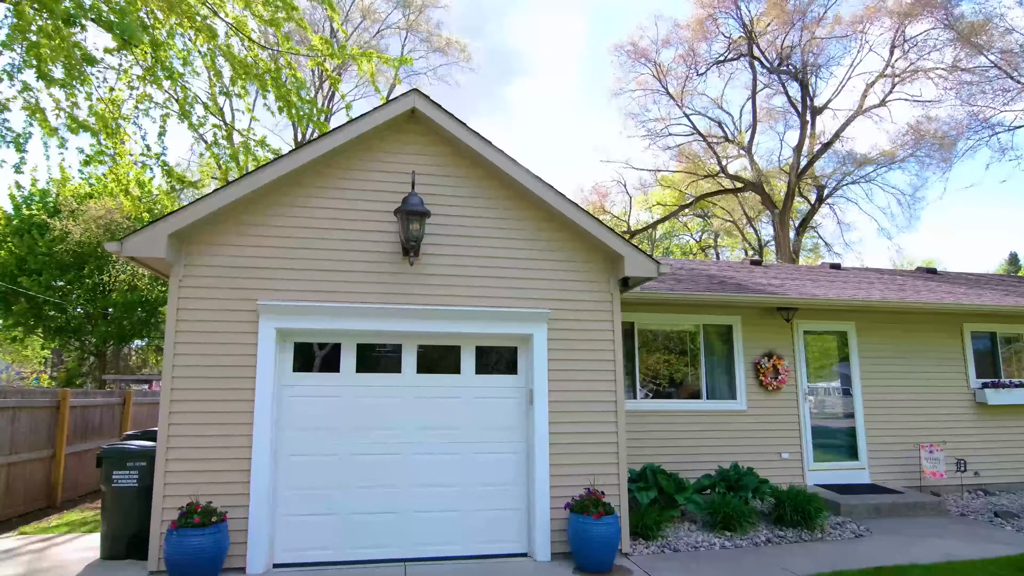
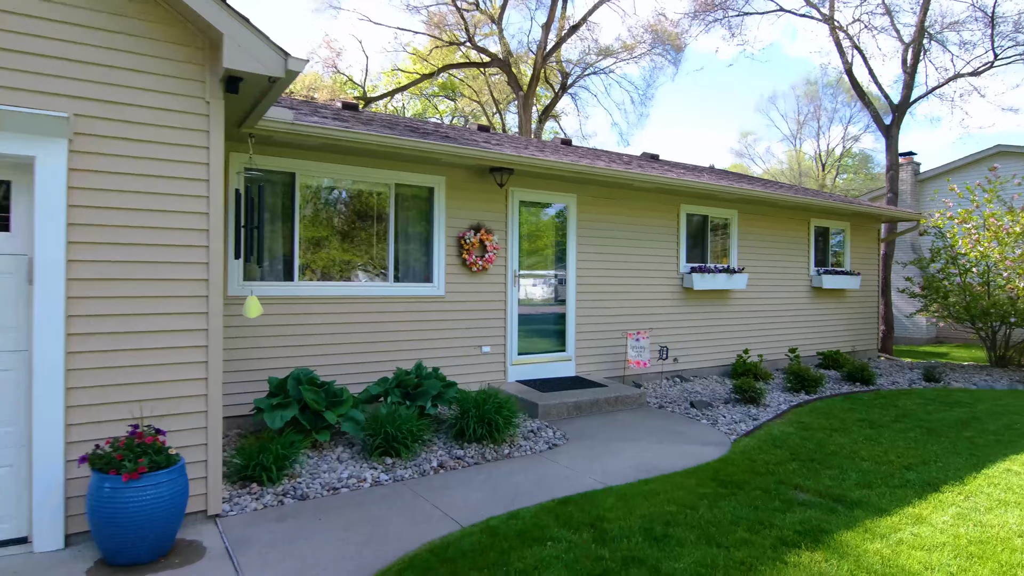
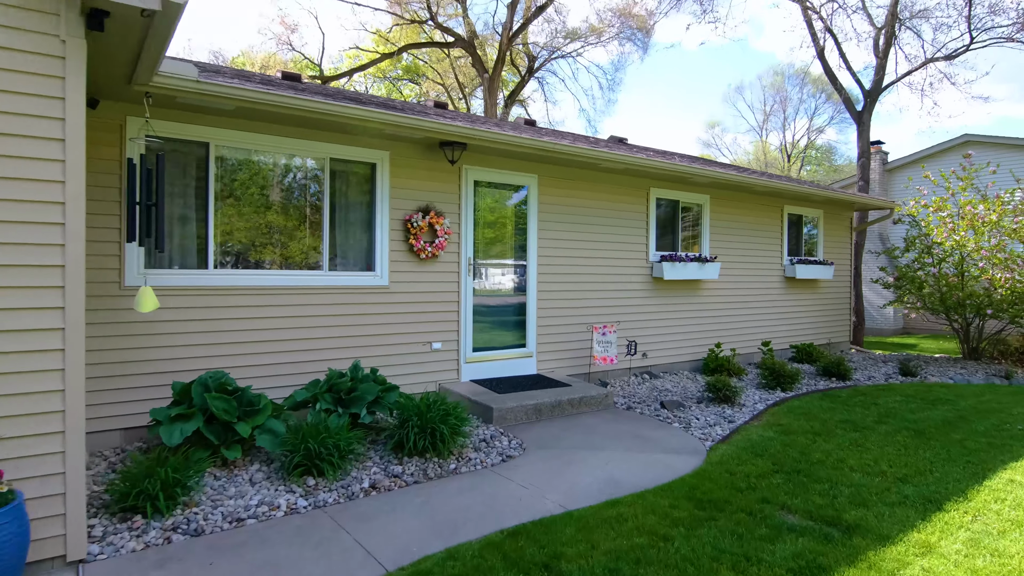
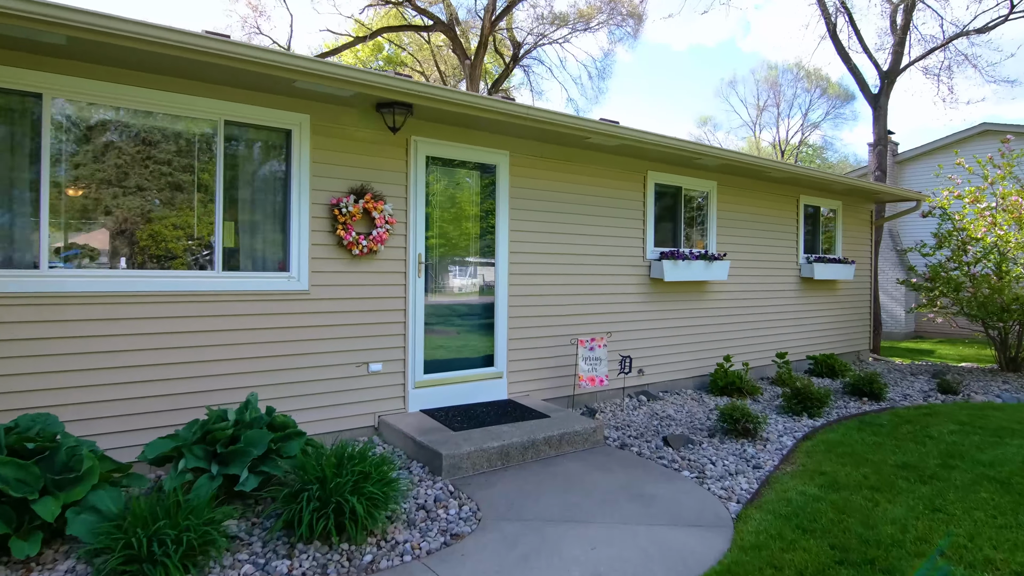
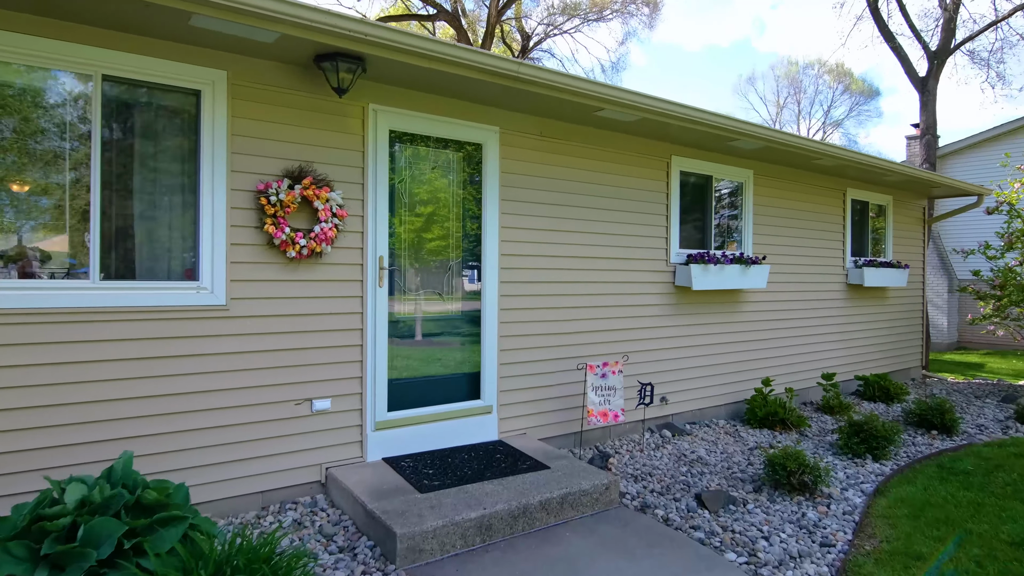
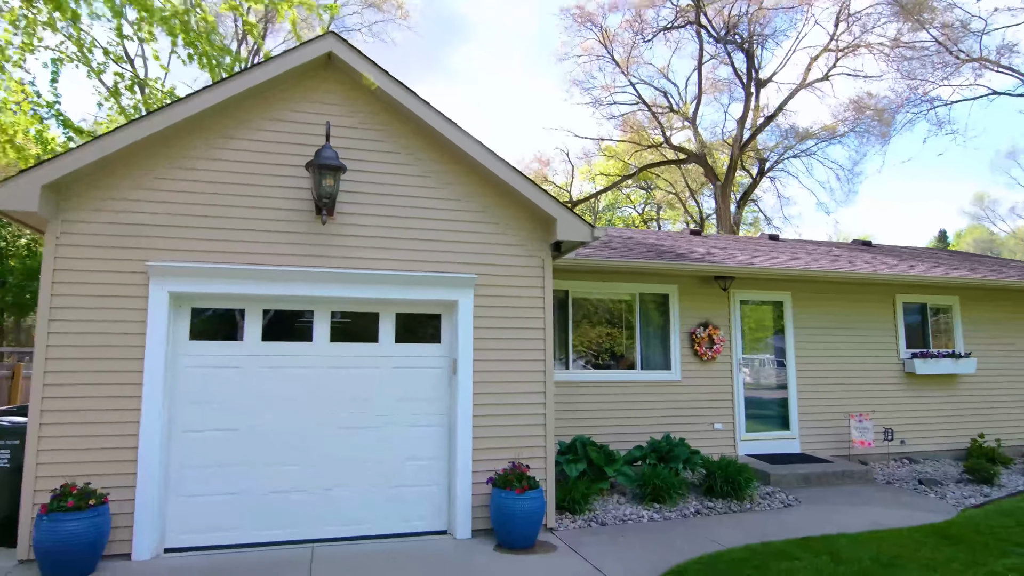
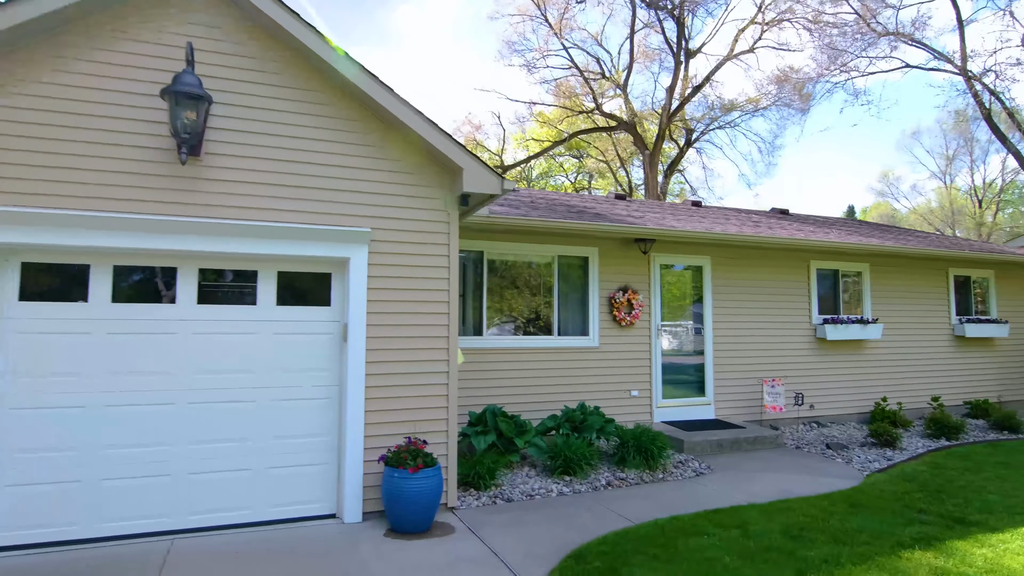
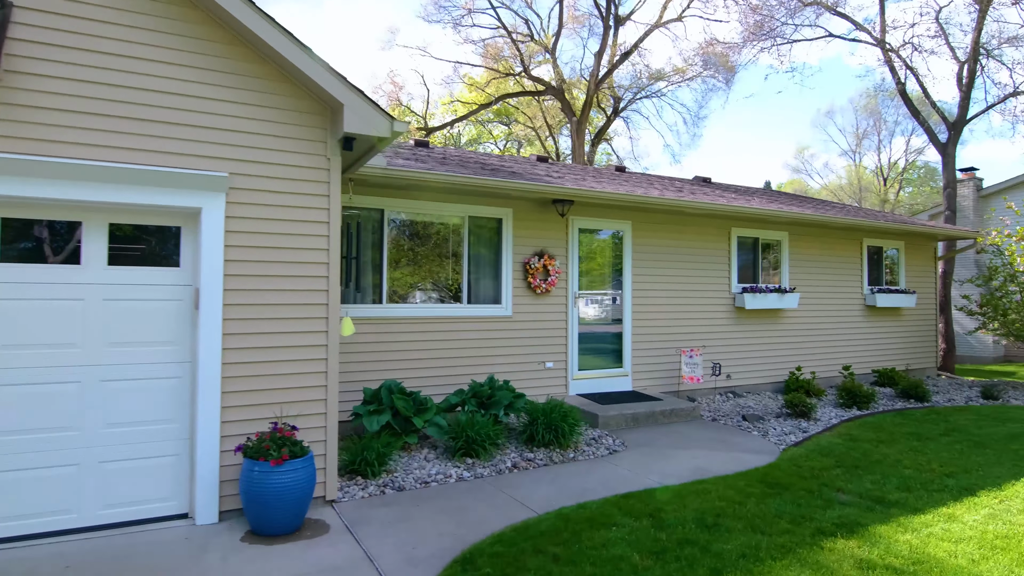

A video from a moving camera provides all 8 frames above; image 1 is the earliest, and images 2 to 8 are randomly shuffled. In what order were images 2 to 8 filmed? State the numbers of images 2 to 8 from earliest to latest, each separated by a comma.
6, 7, 8, 2, 3, 4, 5
